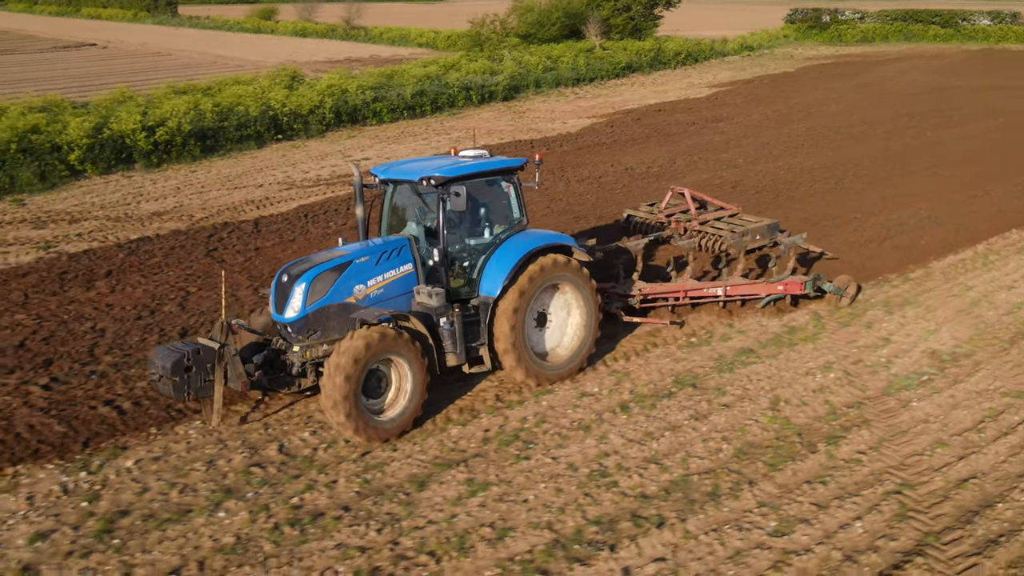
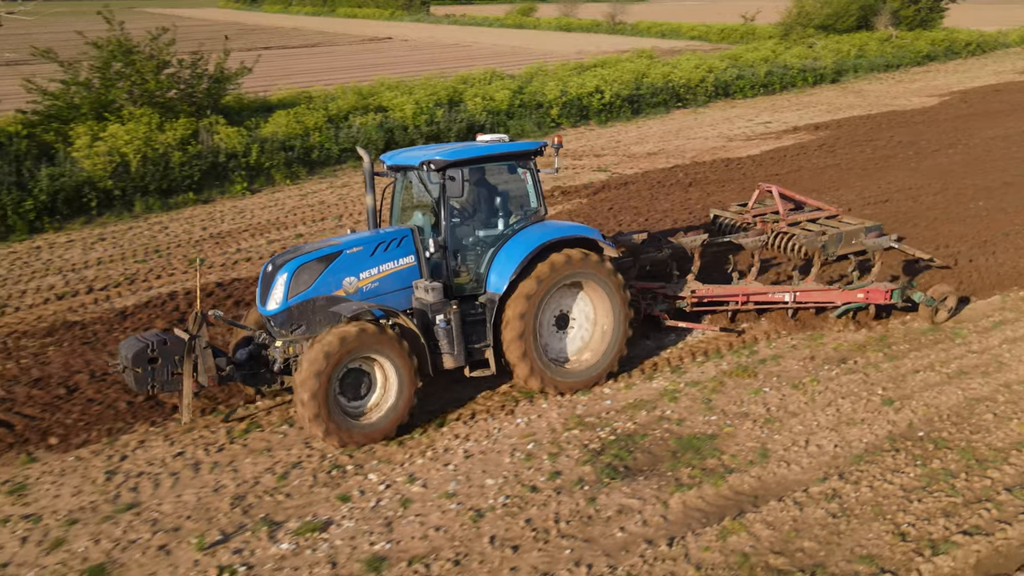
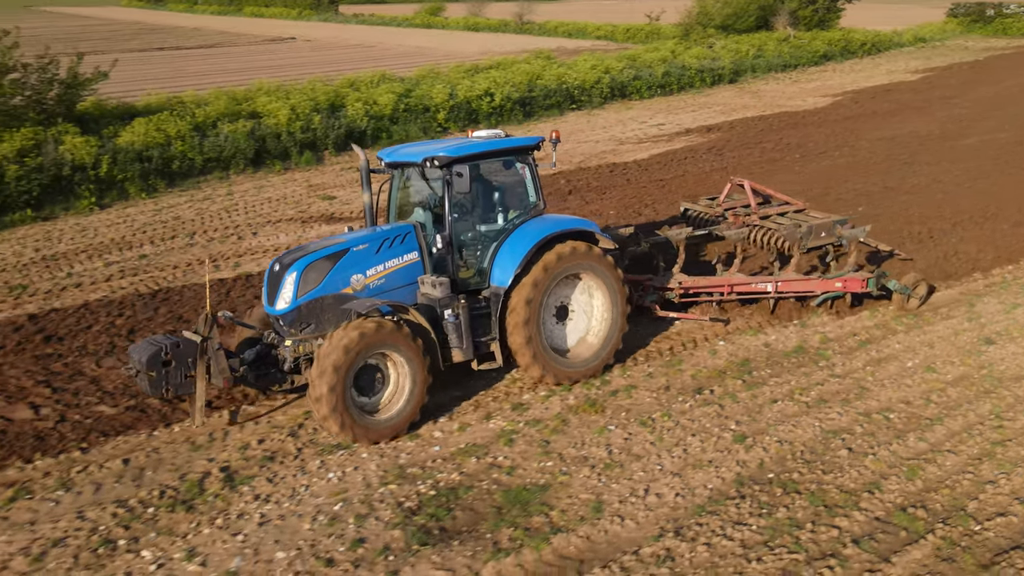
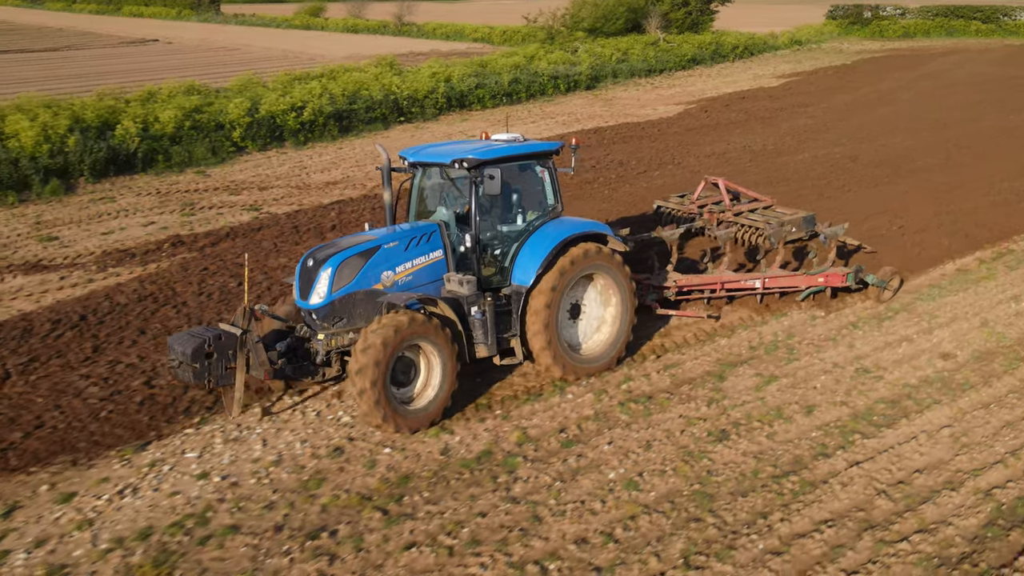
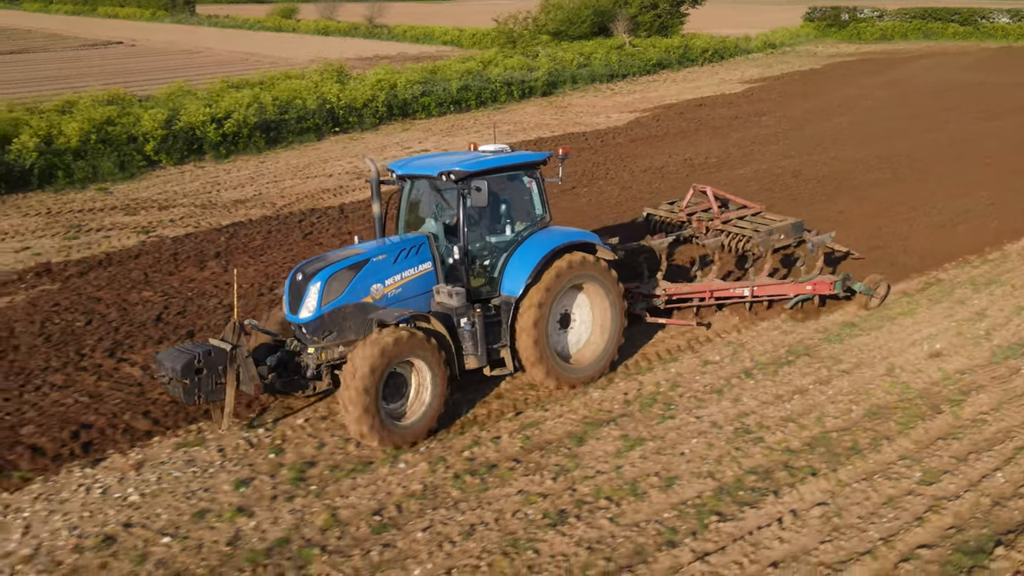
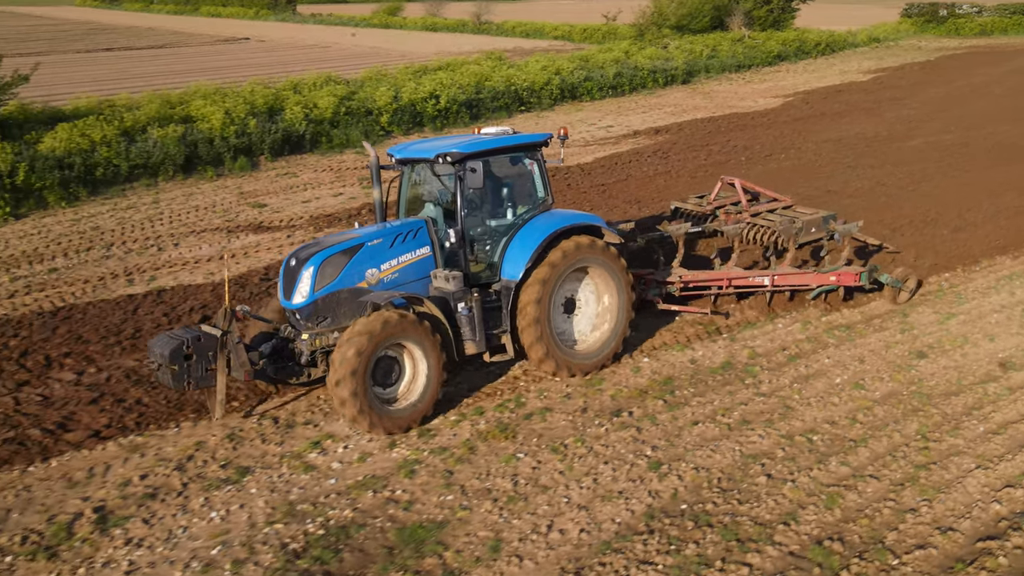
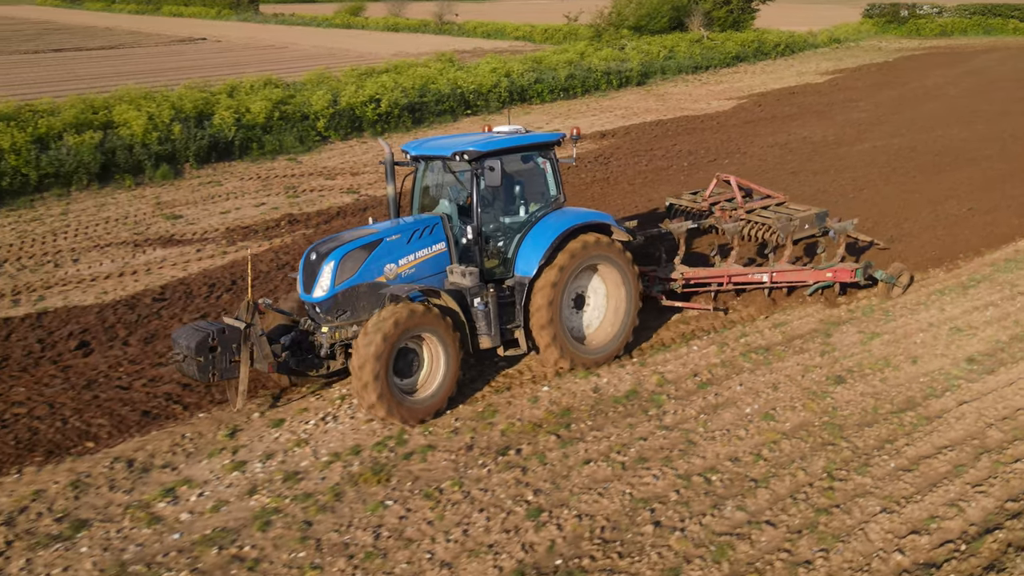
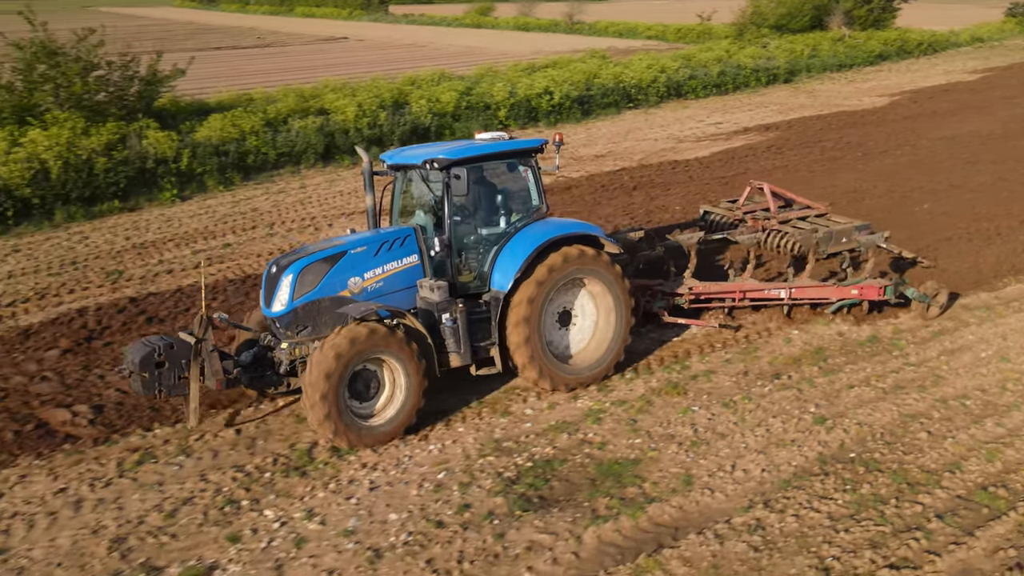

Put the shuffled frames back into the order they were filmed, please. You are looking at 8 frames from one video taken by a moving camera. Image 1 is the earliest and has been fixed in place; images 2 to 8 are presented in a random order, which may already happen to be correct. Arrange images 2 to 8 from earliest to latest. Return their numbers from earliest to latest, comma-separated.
5, 4, 7, 6, 3, 8, 2
